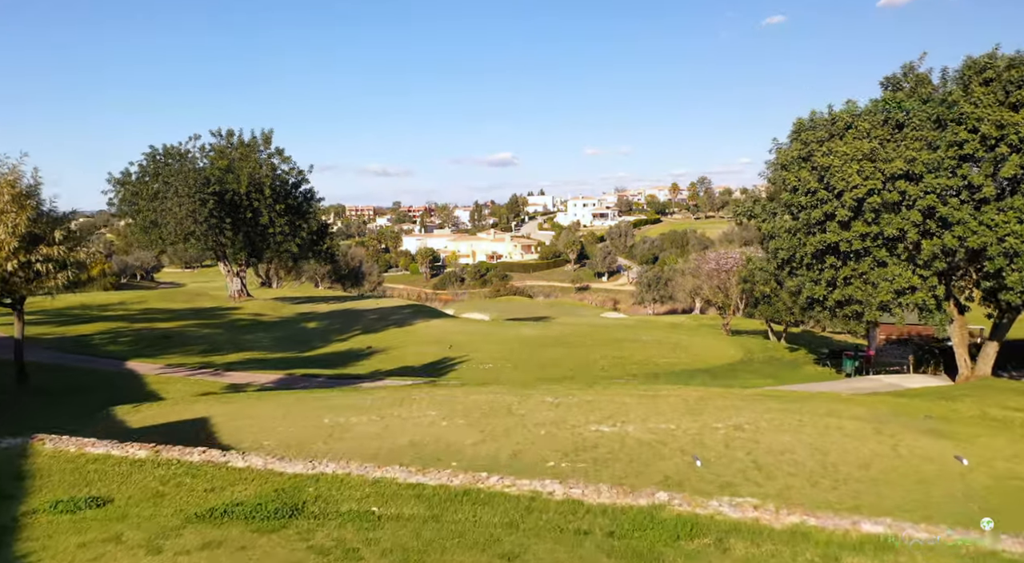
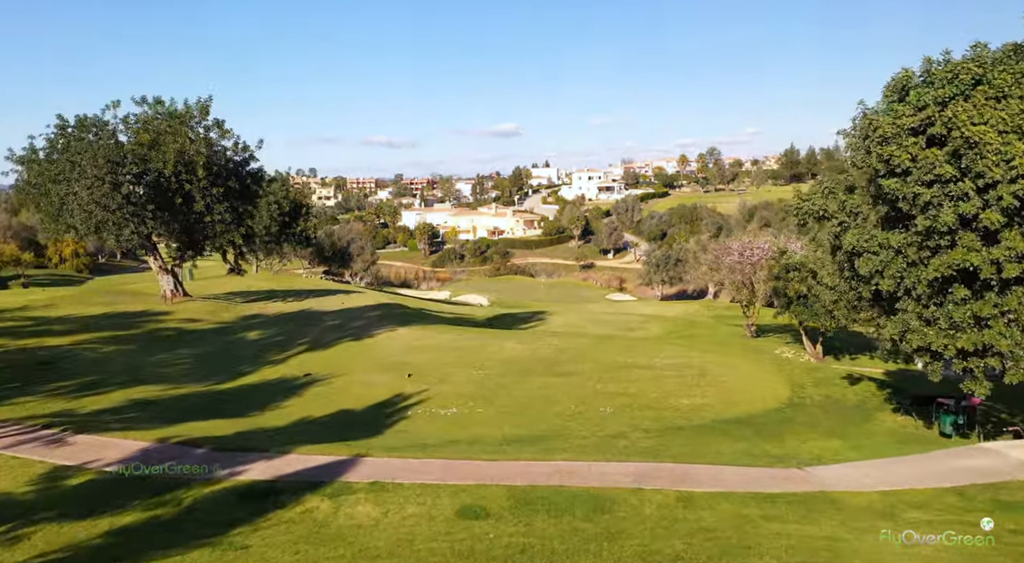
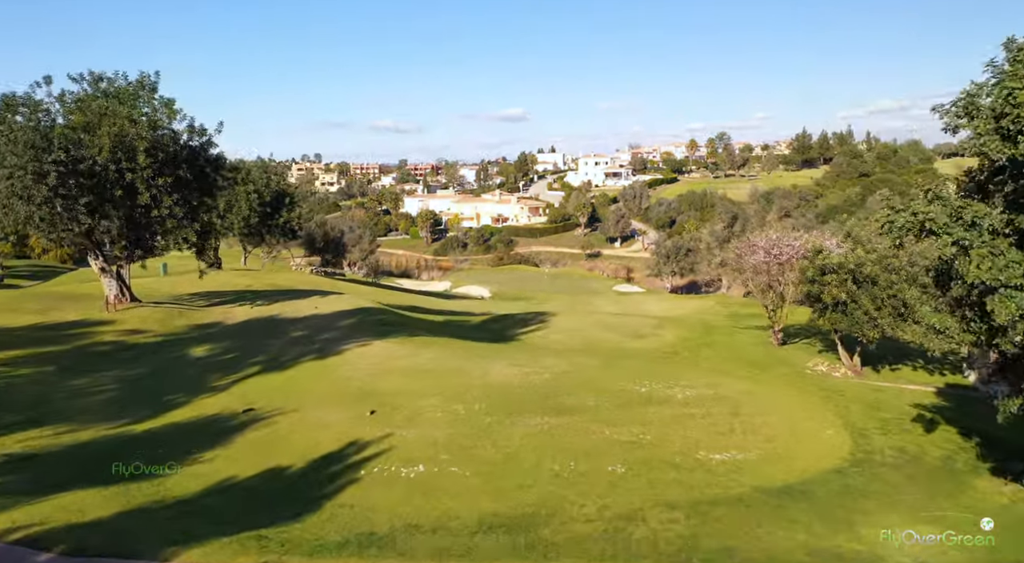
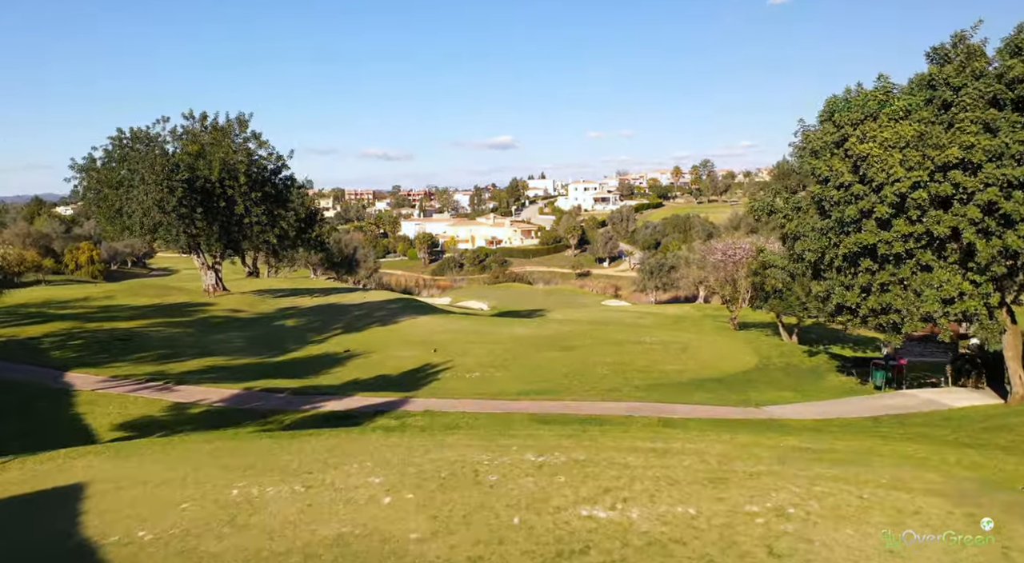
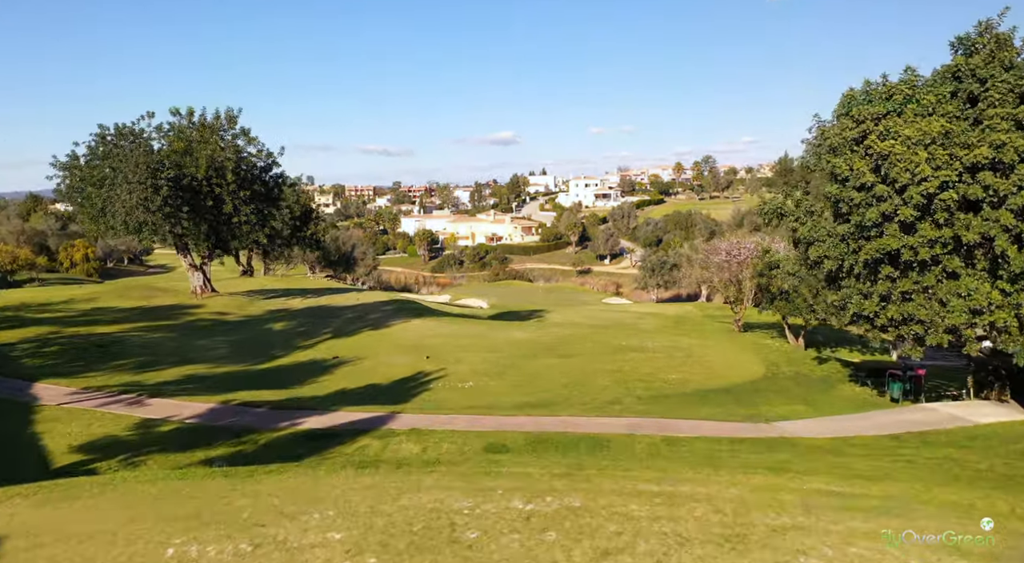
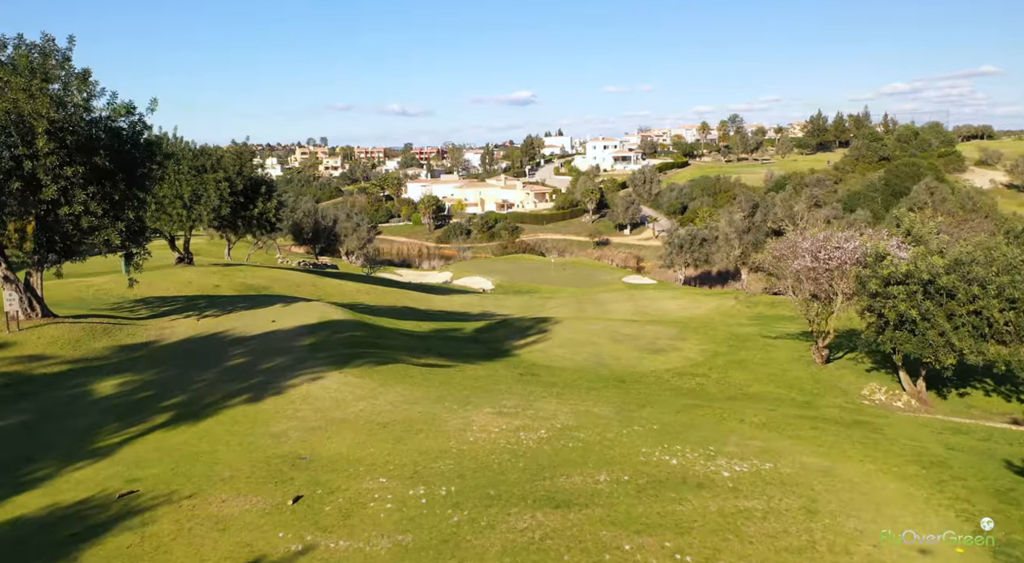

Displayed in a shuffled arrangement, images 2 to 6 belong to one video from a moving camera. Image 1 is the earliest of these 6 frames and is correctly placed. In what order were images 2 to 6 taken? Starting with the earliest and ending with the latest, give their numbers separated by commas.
4, 5, 2, 3, 6
